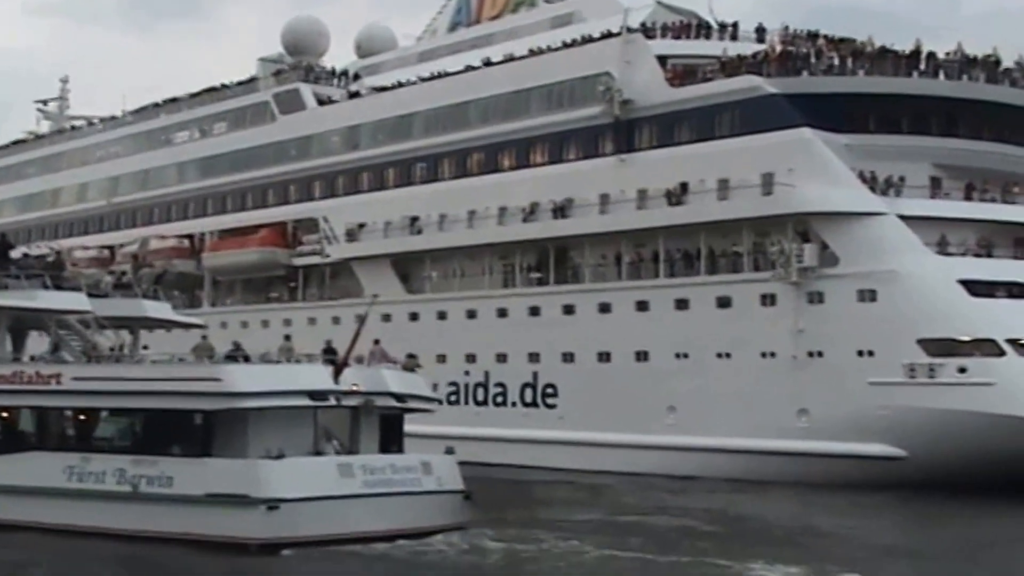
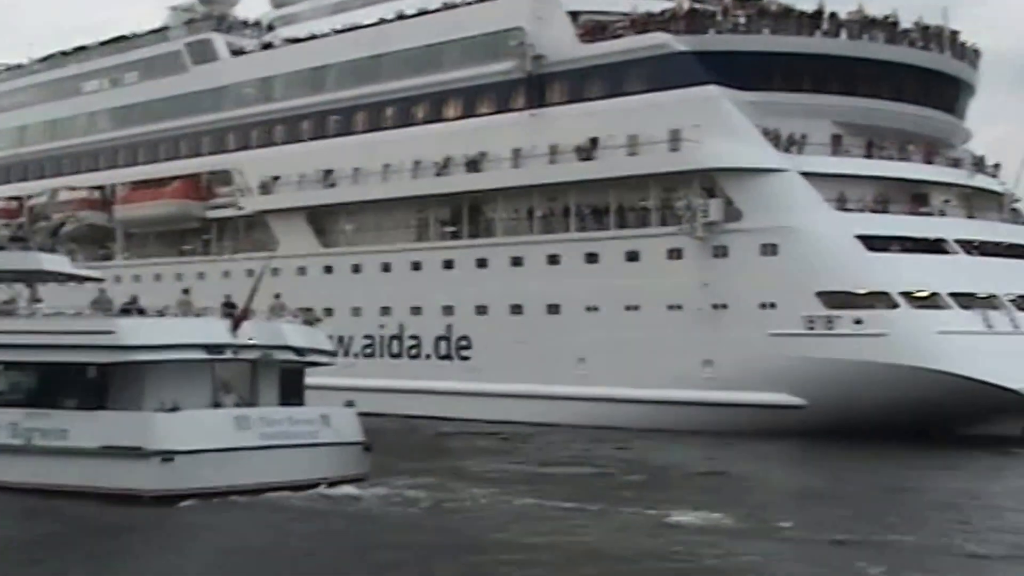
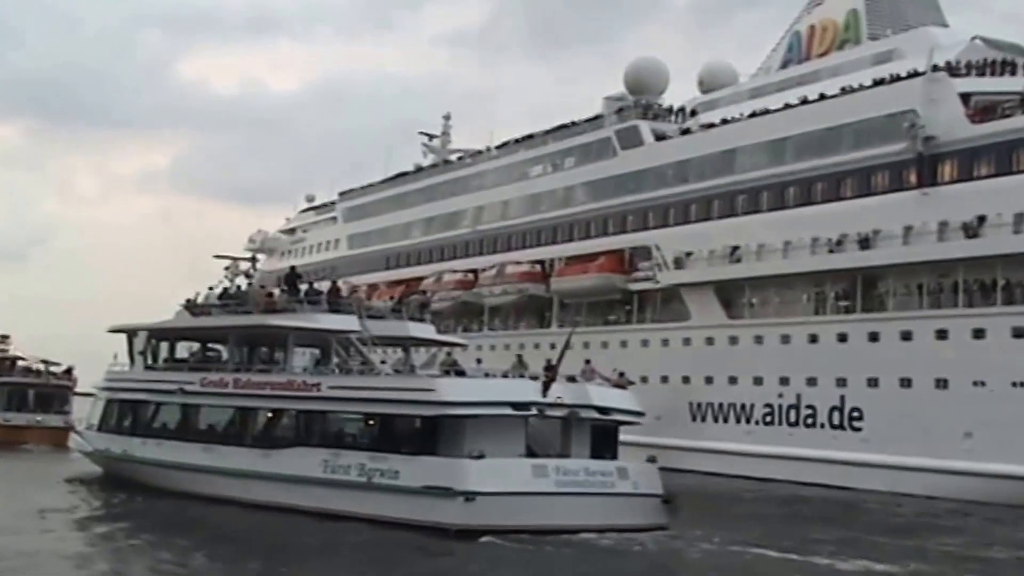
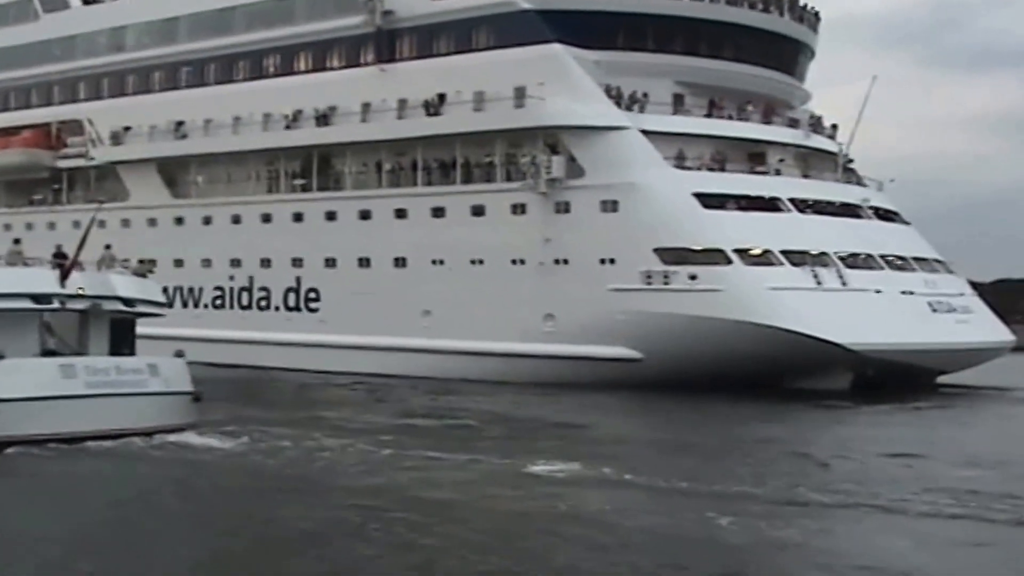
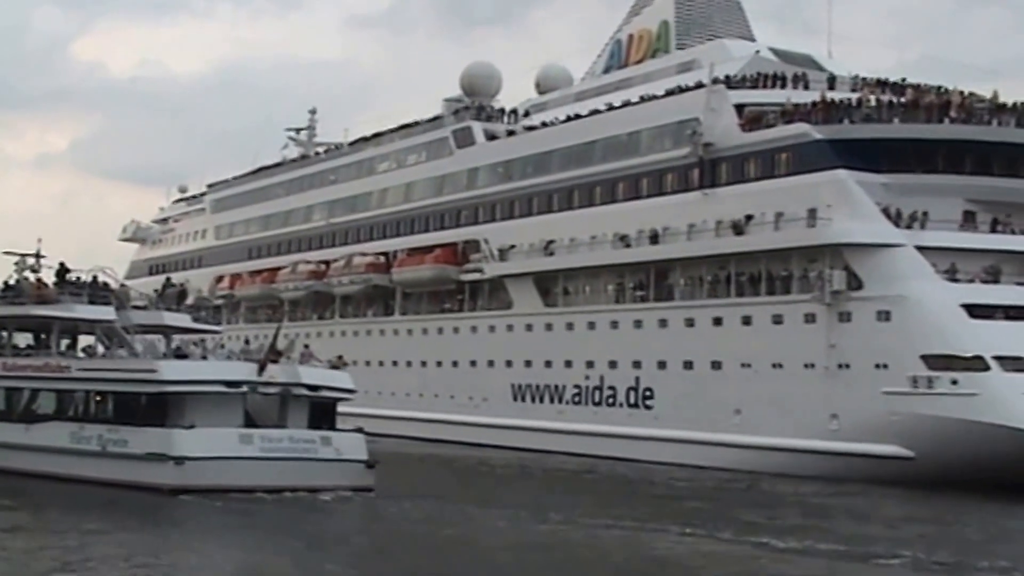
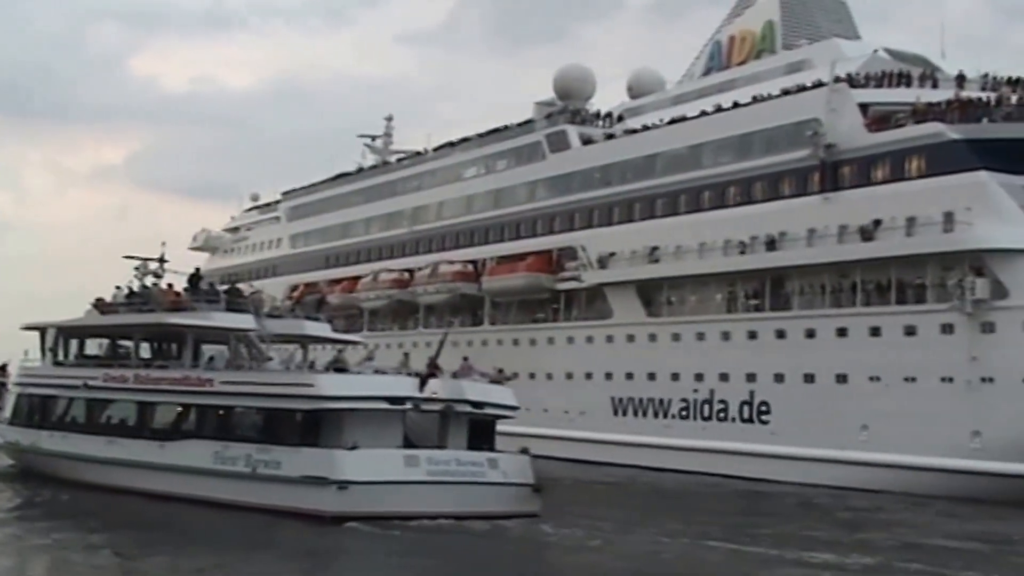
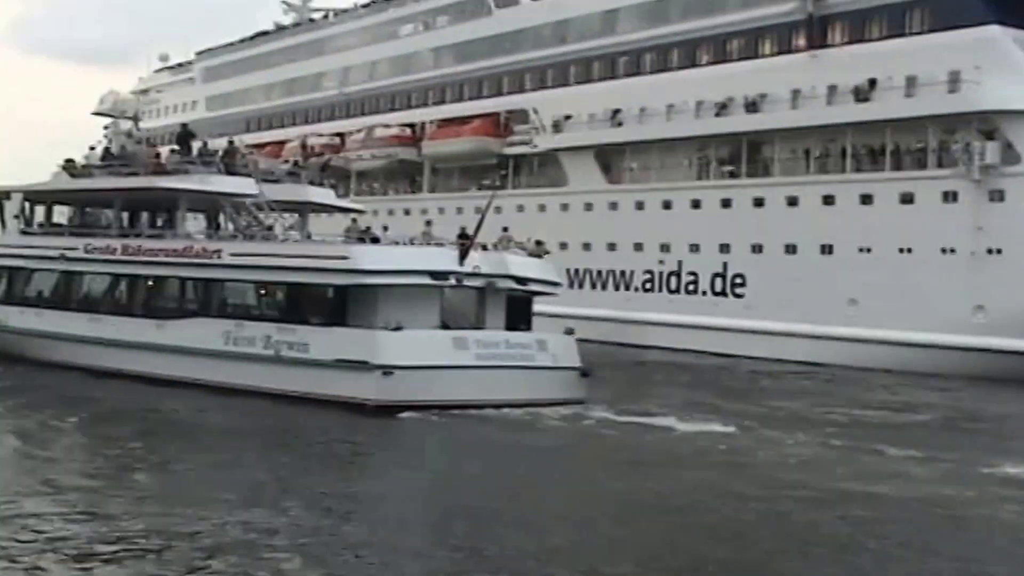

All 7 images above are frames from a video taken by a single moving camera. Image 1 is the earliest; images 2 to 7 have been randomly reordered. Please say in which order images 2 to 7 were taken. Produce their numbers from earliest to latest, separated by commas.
2, 4, 7, 3, 6, 5
